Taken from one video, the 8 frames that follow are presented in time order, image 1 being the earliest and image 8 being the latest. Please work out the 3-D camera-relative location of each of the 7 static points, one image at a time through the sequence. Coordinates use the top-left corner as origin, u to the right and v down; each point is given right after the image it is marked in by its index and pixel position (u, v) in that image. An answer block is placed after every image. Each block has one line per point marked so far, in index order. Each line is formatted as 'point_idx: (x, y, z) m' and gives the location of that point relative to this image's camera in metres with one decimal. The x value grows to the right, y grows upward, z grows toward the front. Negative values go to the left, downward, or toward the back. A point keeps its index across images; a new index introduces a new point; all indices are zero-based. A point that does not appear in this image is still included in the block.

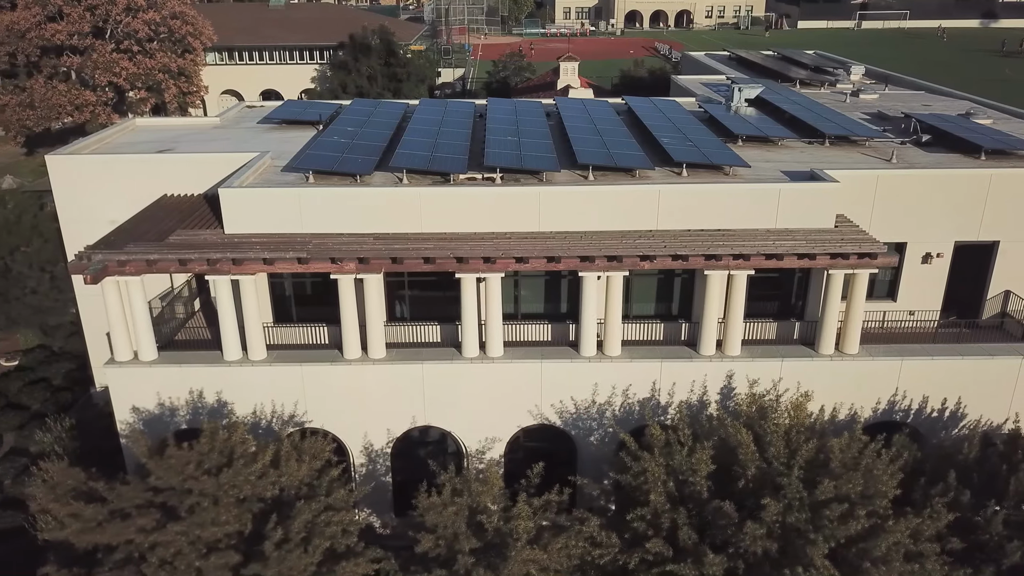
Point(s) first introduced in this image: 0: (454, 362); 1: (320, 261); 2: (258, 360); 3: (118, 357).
0: (-1.4, -1.8, +19.1) m
1: (-4.4, +0.6, +18.2) m
2: (-6.2, -1.8, +19.2) m
3: (-9.6, -1.7, +19.3) m
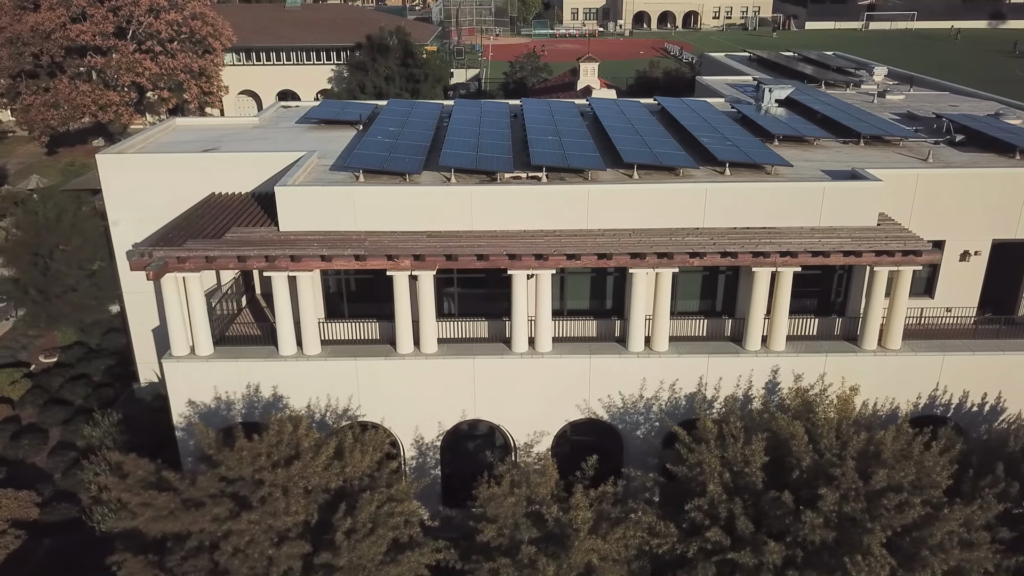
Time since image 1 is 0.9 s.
0: (-0.2, -1.7, +19.5) m
1: (-3.2, +0.7, +18.6) m
2: (-4.9, -1.7, +19.6) m
3: (-8.3, -1.6, +19.7) m
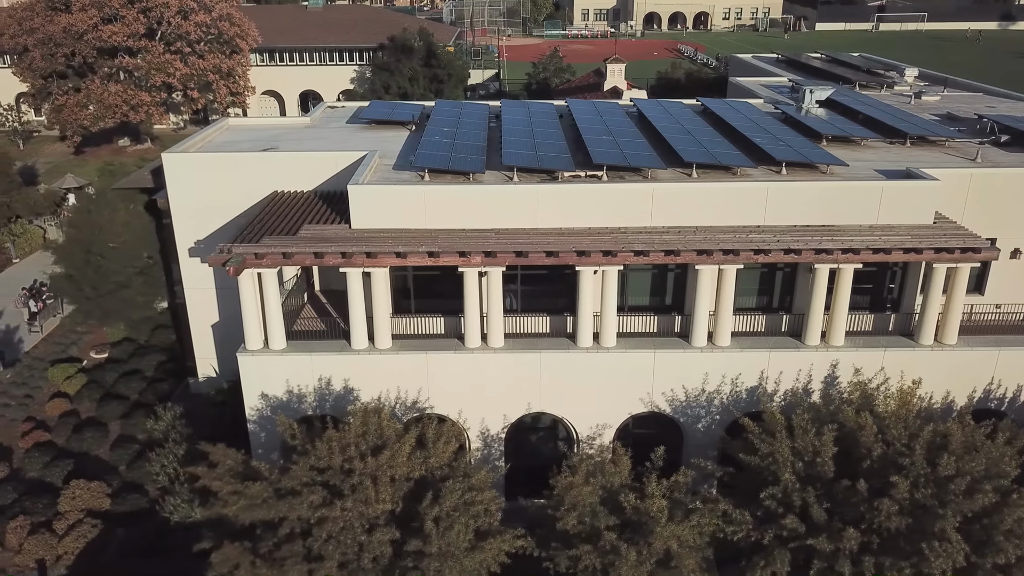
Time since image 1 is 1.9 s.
0: (+1.5, -1.6, +20.0) m
1: (-1.5, +0.8, +19.1) m
2: (-3.3, -1.6, +20.1) m
3: (-6.7, -1.5, +20.2) m
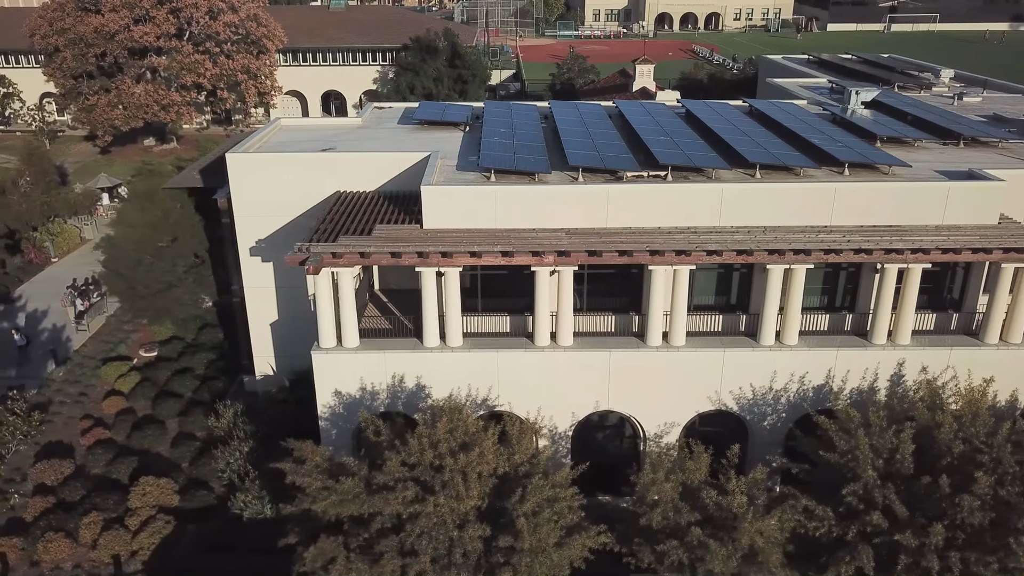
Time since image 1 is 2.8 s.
0: (+3.3, -1.6, +20.2) m
1: (+0.3, +0.8, +19.3) m
2: (-1.5, -1.5, +20.4) m
3: (-4.9, -1.4, +20.5) m
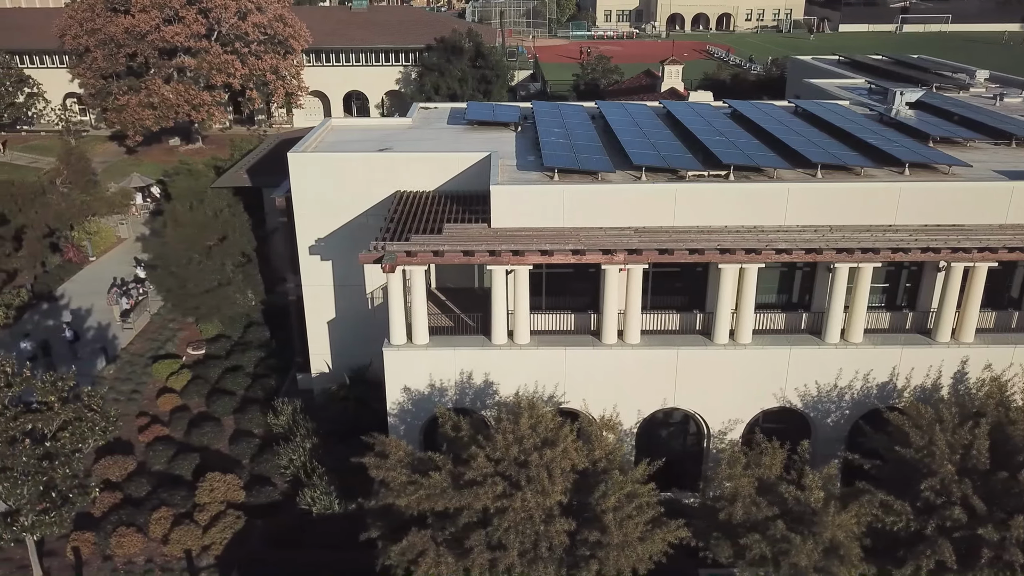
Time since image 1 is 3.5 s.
0: (+5.1, -1.6, +20.5) m
1: (+2.1, +0.9, +19.6) m
2: (+0.3, -1.5, +20.6) m
3: (-3.1, -1.4, +20.7) m
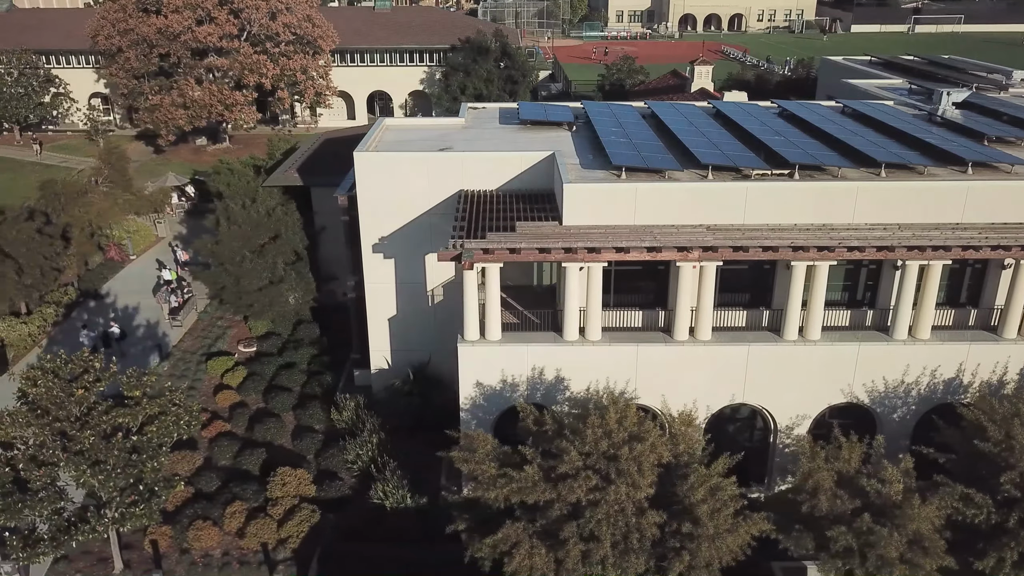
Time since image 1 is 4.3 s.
0: (+7.0, -1.5, +20.8) m
1: (+4.0, +1.0, +19.9) m
2: (+2.2, -1.4, +20.9) m
3: (-1.2, -1.3, +21.0) m
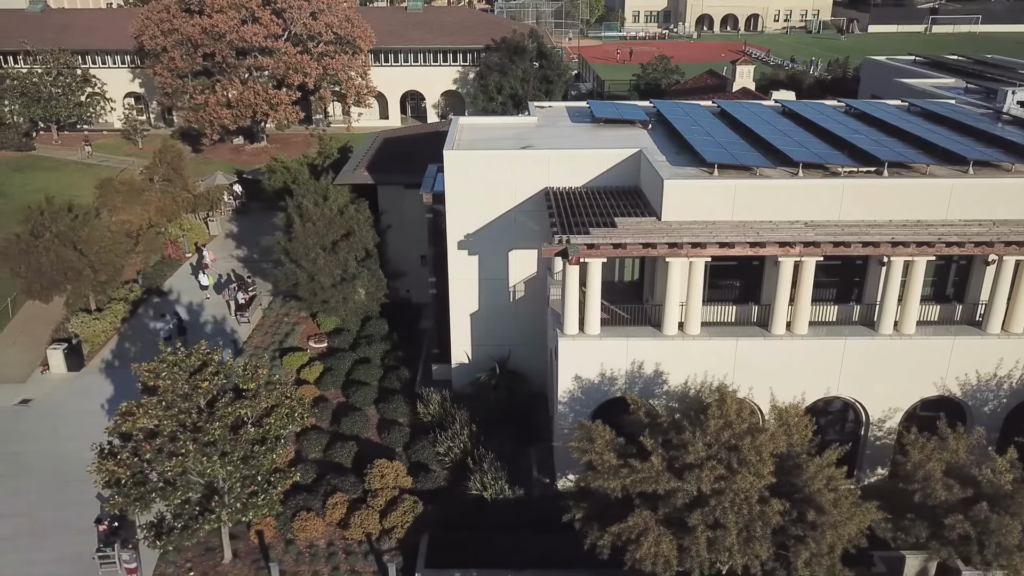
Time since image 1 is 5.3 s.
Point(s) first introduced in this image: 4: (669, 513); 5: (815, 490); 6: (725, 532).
0: (+9.7, -1.4, +21.1) m
1: (+6.7, +1.1, +20.2) m
2: (+4.9, -1.3, +21.3) m
3: (+1.5, -1.2, +21.4) m
4: (+3.4, -4.9, +17.2) m
5: (+6.6, -4.4, +17.3) m
6: (+4.5, -5.1, +16.5) m
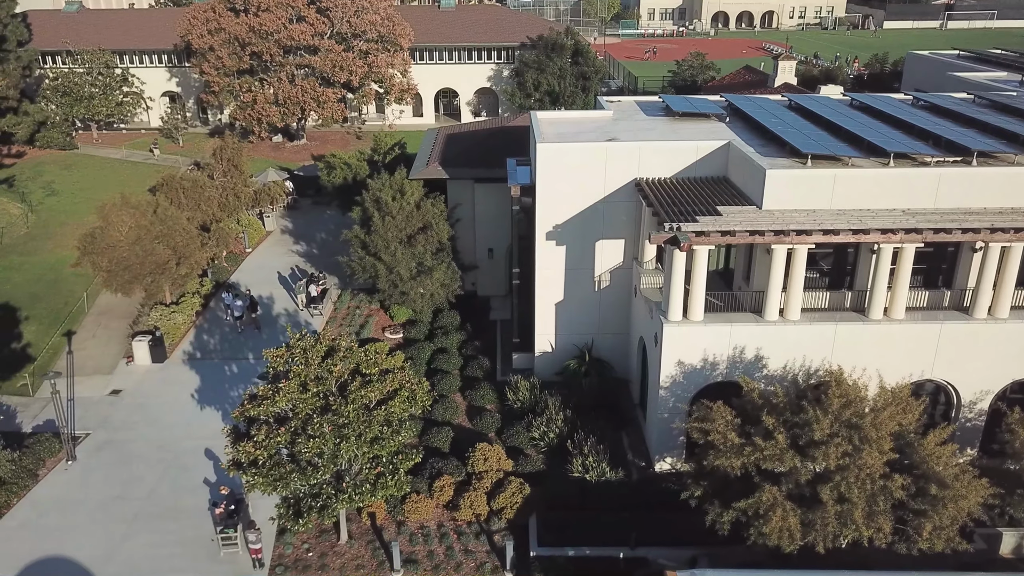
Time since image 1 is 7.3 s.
0: (+12.6, -1.0, +21.8) m
1: (+9.6, +1.5, +20.9) m
2: (+7.8, -0.9, +21.9) m
3: (+4.4, -0.8, +22.0) m
4: (+6.4, -4.6, +17.9) m
5: (+9.5, -4.0, +17.9) m
6: (+7.4, -4.7, +17.2) m
